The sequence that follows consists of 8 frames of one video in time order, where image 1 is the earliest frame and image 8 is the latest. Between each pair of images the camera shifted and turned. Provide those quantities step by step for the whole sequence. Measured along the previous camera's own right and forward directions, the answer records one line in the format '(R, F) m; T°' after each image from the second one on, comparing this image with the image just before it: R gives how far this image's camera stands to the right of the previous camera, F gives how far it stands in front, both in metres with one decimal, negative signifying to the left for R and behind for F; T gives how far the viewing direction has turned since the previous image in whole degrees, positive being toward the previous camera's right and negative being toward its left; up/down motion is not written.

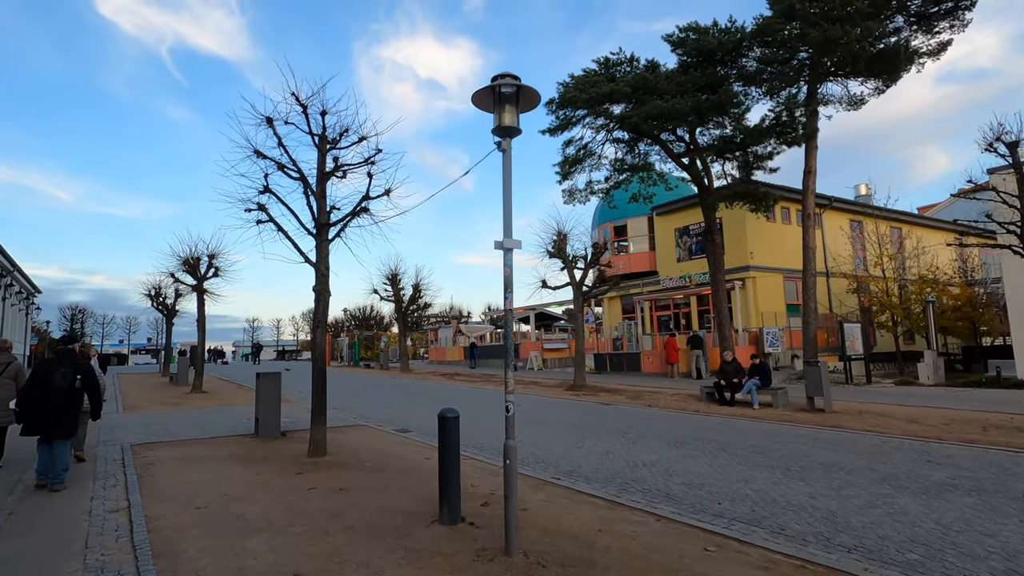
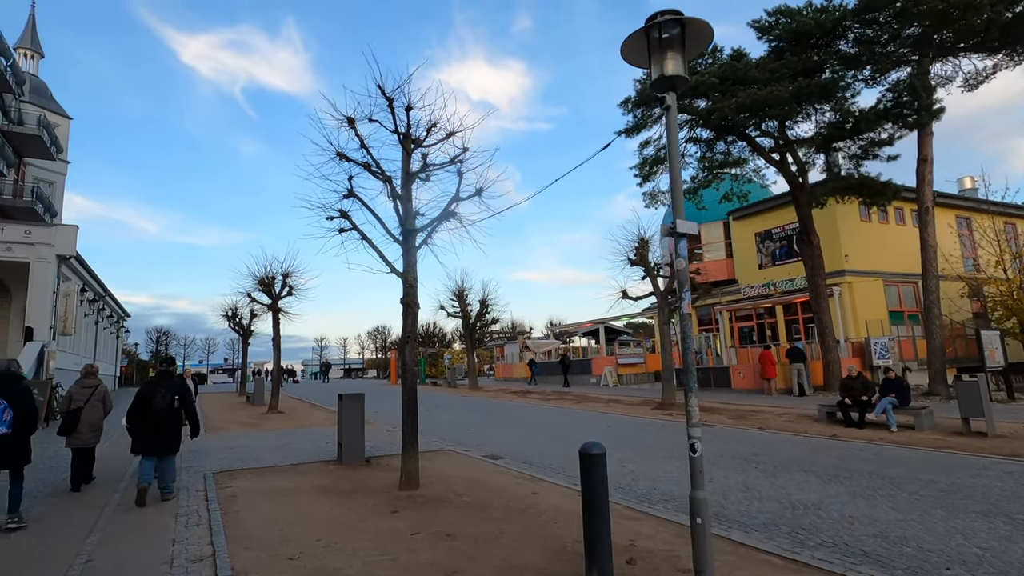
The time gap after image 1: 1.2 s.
(-0.8, +1.1) m; -6°
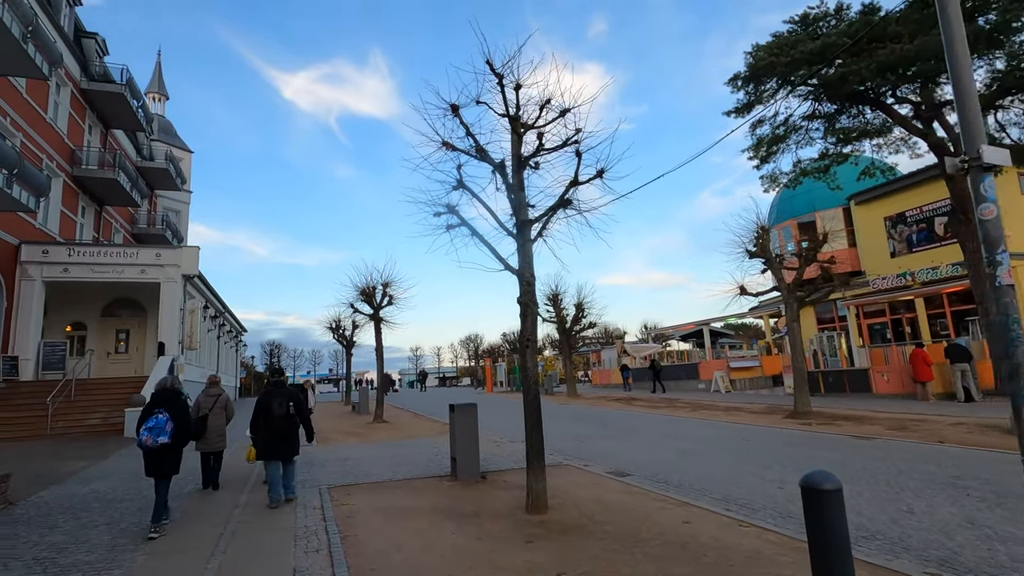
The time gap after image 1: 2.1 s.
(-0.6, +0.9) m; -9°
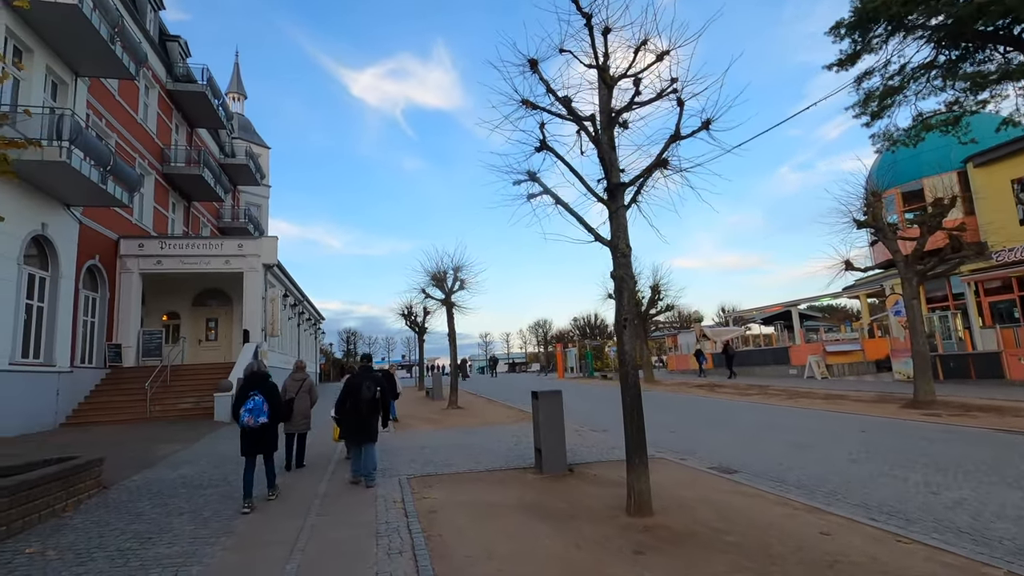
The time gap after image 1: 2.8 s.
(-0.3, +0.8) m; -7°
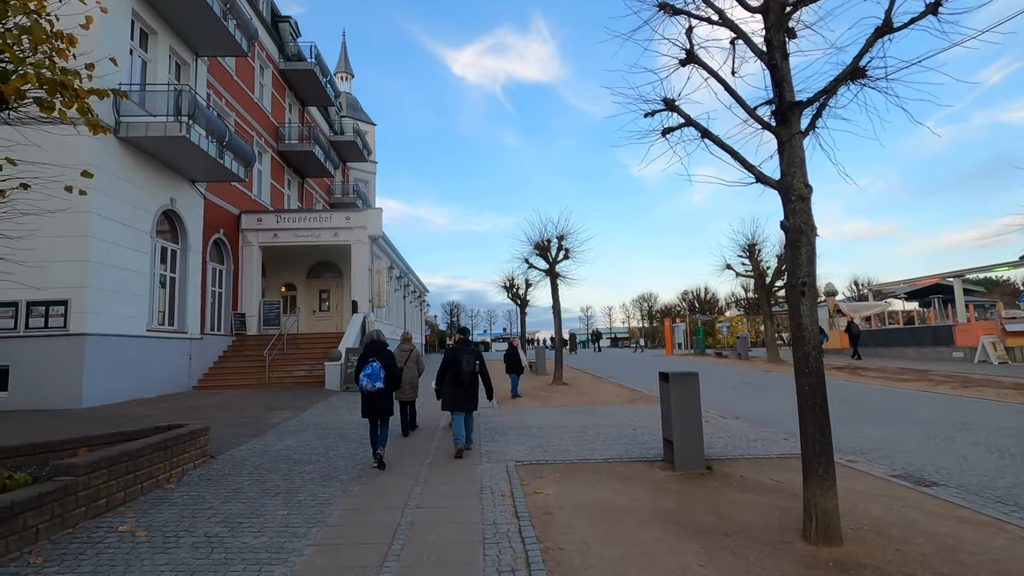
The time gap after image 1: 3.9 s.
(-0.3, +1.2) m; -11°
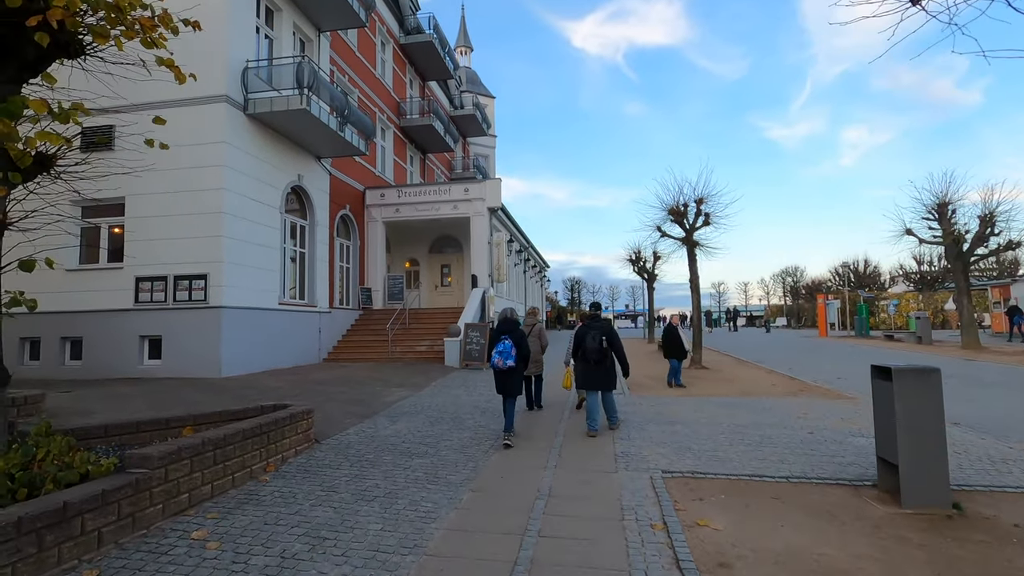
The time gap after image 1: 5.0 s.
(-0.3, +1.5) m; -13°
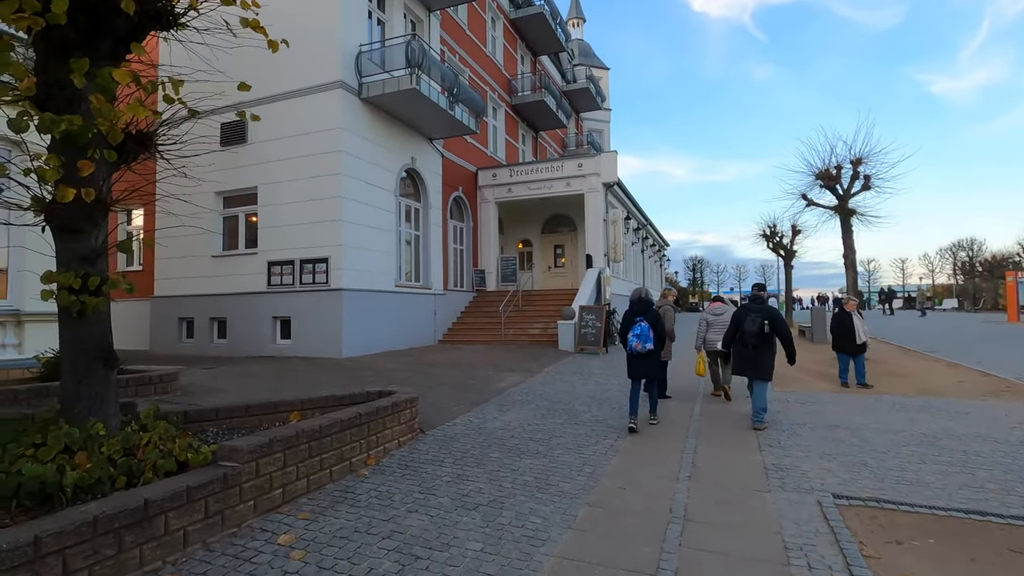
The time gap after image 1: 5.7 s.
(-0.1, +0.9) m; -12°
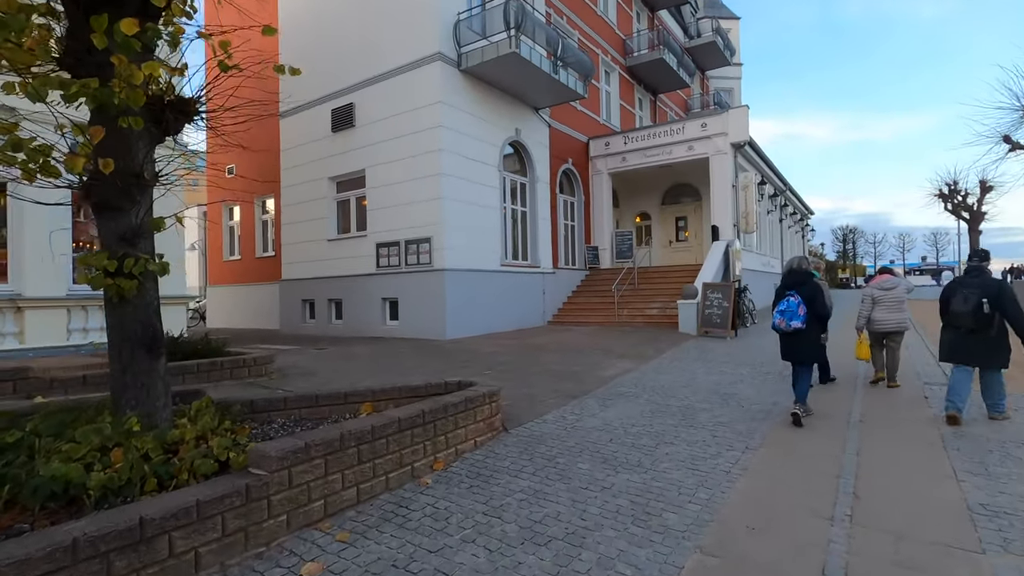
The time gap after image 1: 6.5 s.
(+0.3, +1.0) m; -13°
